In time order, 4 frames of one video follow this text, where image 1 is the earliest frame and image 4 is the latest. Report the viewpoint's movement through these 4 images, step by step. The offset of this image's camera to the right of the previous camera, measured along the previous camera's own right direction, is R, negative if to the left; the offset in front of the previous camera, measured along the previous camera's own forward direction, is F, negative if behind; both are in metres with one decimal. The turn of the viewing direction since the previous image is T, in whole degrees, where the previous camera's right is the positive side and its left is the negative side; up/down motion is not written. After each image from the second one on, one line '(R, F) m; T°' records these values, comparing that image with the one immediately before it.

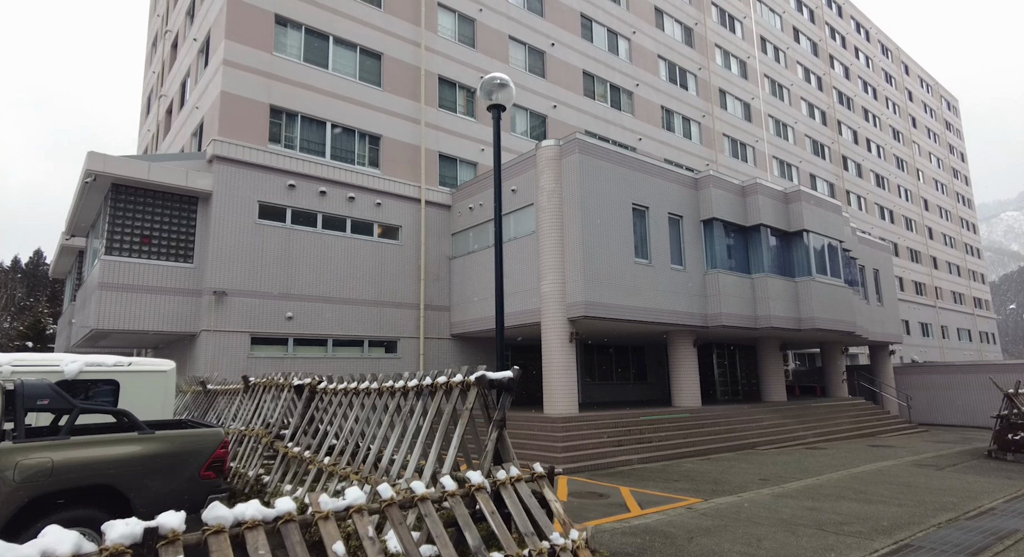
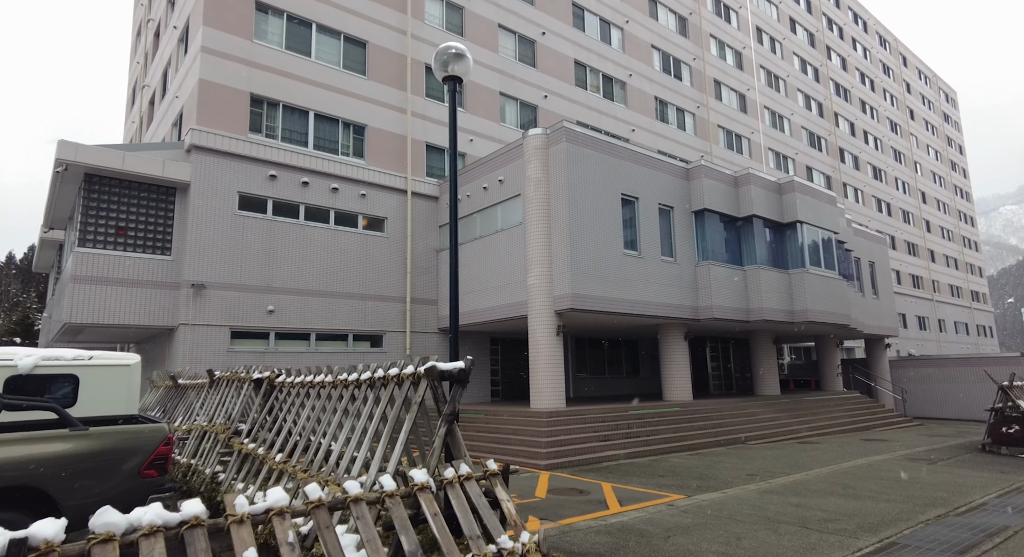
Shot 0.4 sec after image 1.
(+0.3, +0.3) m; 0°
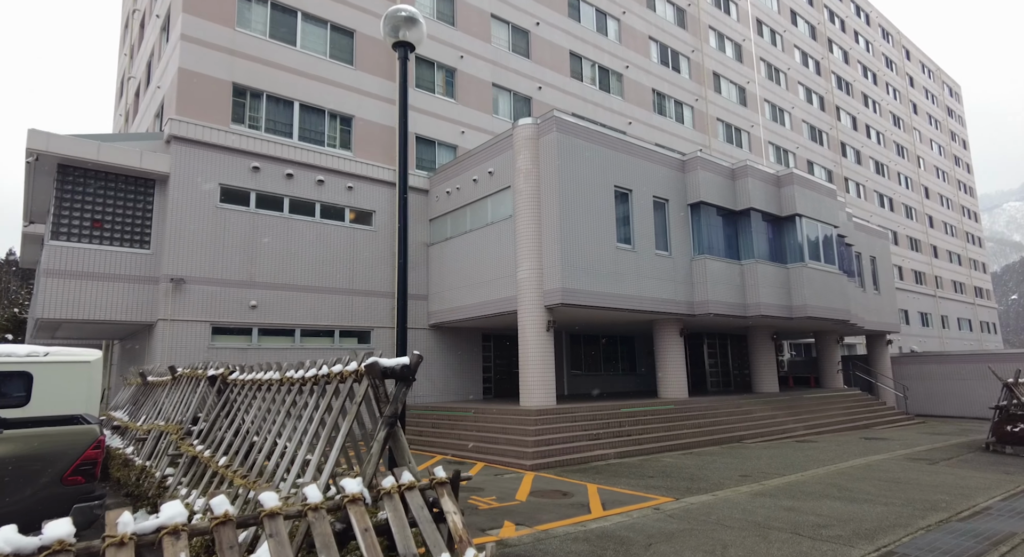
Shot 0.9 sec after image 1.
(+0.3, +0.4) m; 0°
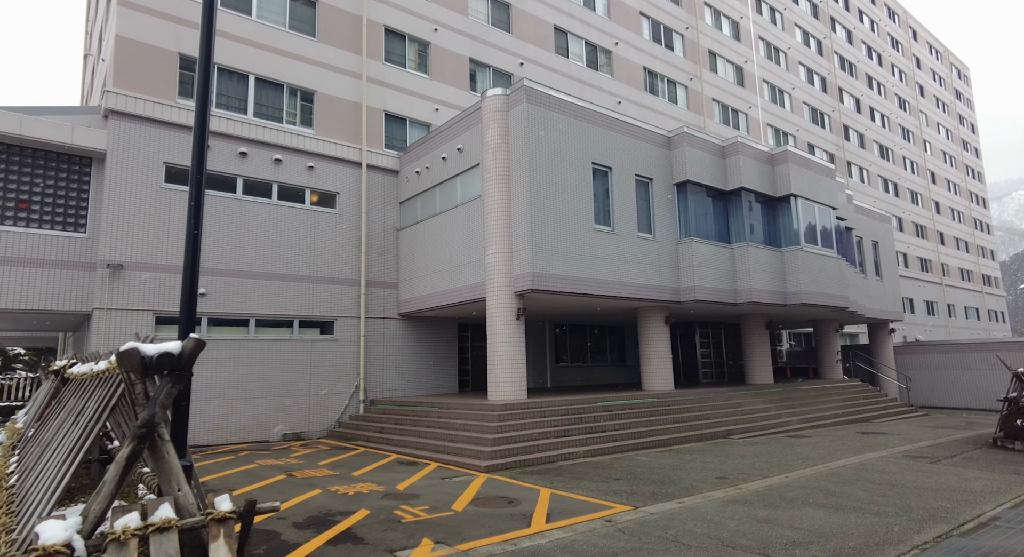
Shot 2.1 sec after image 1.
(+0.8, +1.0) m; 0°
